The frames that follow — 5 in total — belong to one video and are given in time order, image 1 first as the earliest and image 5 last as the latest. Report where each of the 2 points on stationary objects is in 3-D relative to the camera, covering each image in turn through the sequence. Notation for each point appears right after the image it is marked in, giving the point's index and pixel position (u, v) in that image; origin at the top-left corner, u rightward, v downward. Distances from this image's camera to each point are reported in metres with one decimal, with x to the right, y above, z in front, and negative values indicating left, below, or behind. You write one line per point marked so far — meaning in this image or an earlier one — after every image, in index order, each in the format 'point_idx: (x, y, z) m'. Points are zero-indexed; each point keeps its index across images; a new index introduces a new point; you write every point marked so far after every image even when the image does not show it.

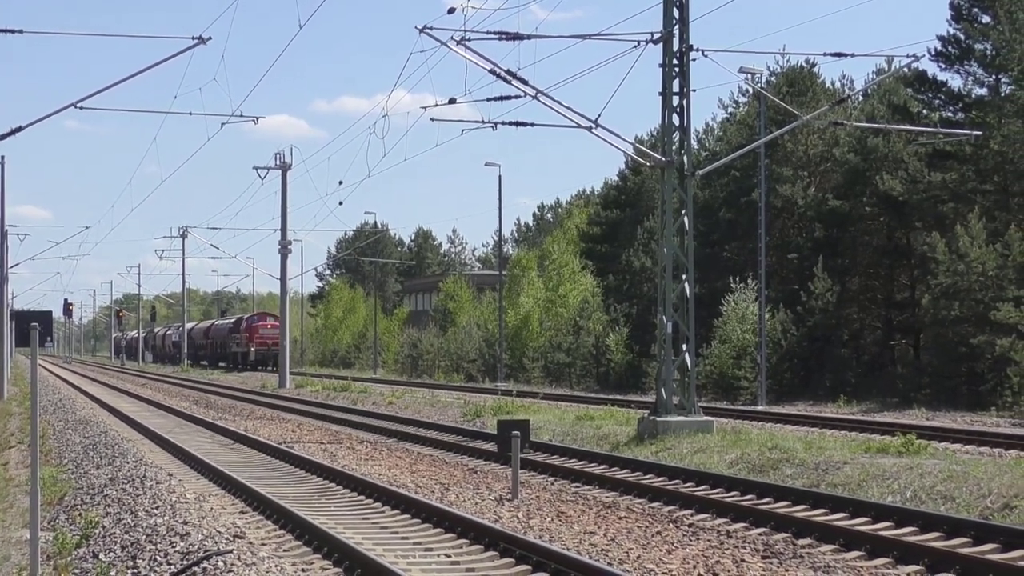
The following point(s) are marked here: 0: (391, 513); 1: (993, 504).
0: (-1.8, -3.4, +17.1) m
1: (+6.7, -3.0, +15.7) m
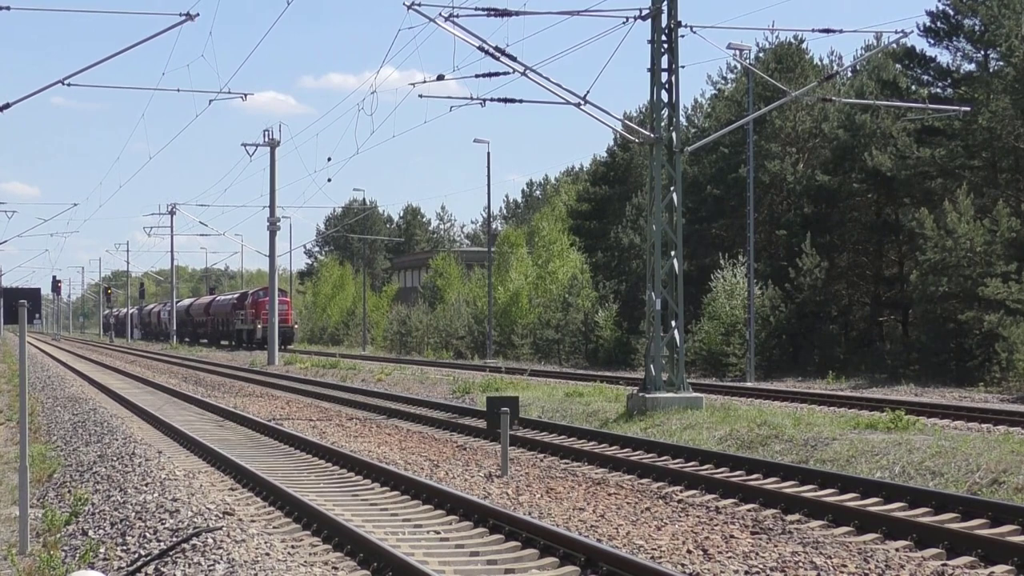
0: (-2.0, -3.0, +17.1) m
1: (+6.6, -2.7, +15.8) m
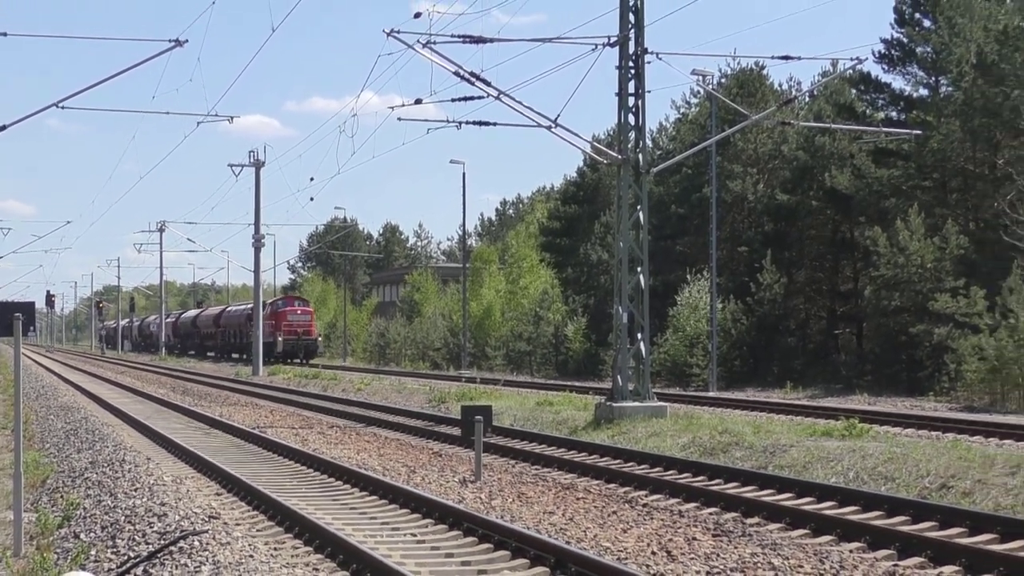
0: (-2.4, -3.3, +17.9) m
1: (+6.1, -2.9, +16.7) m
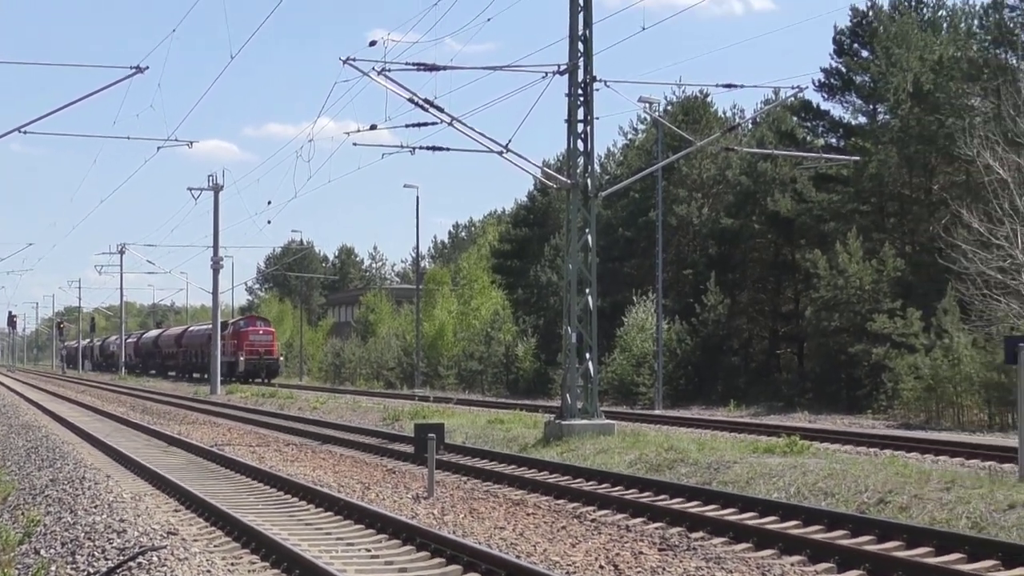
0: (-3.2, -3.6, +18.4) m
1: (+5.4, -3.2, +17.2) m
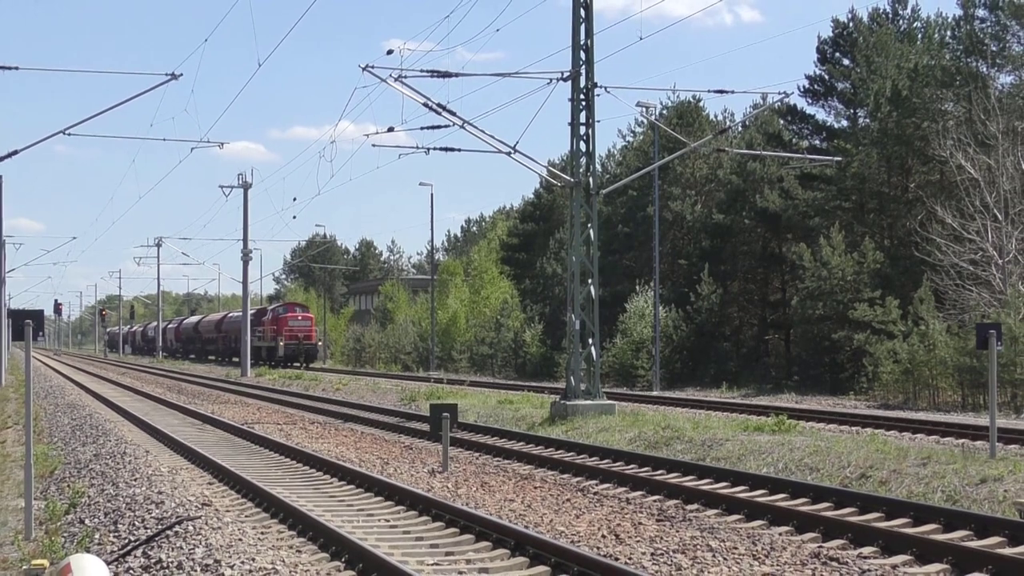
0: (-3.0, -3.4, +19.9) m
1: (+5.5, -3.1, +18.7) m
